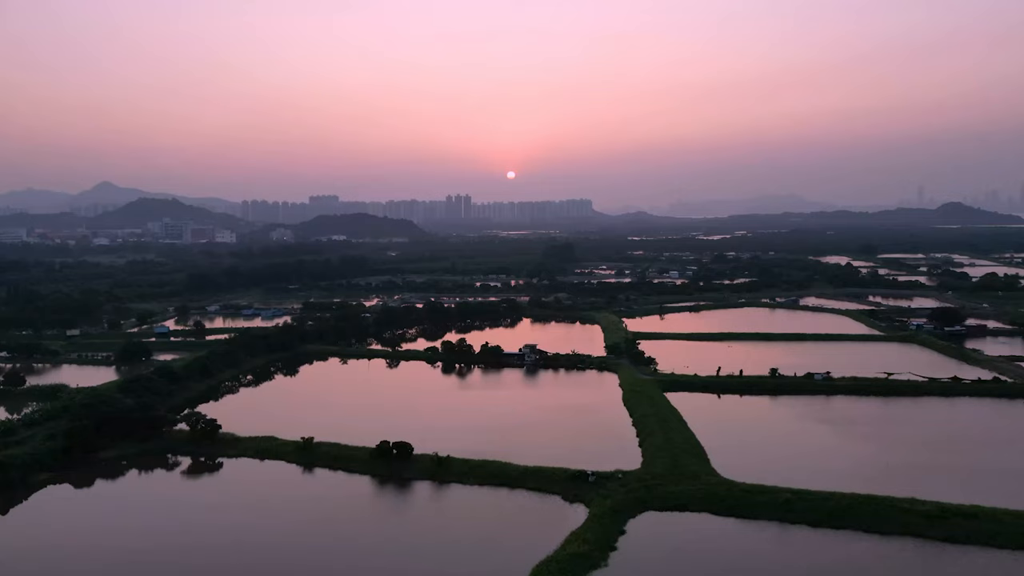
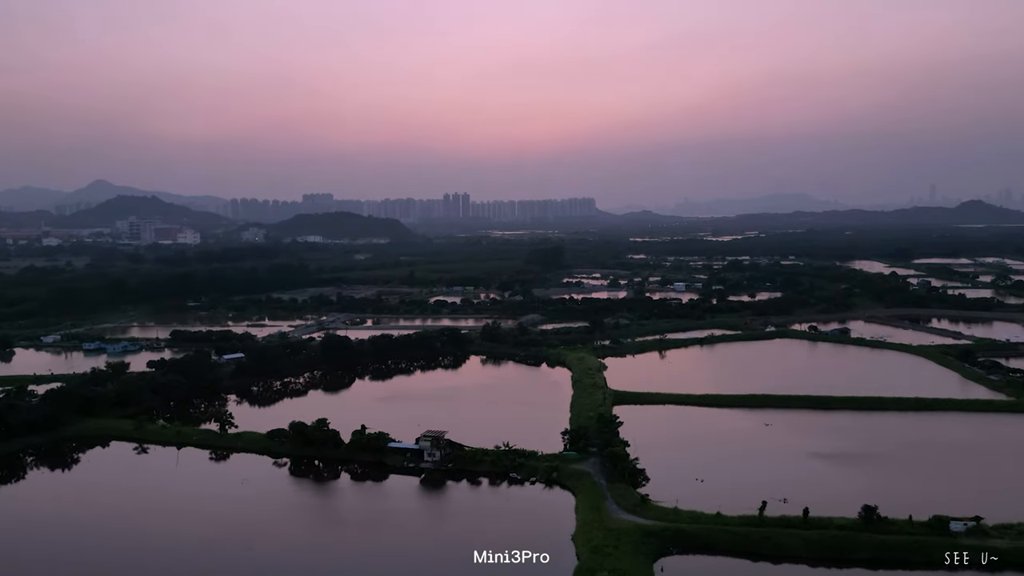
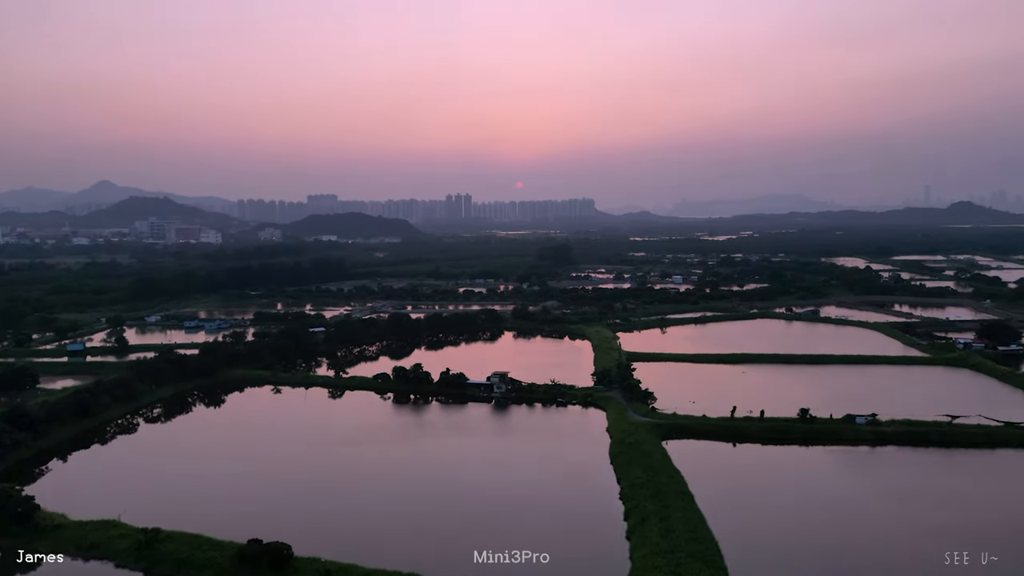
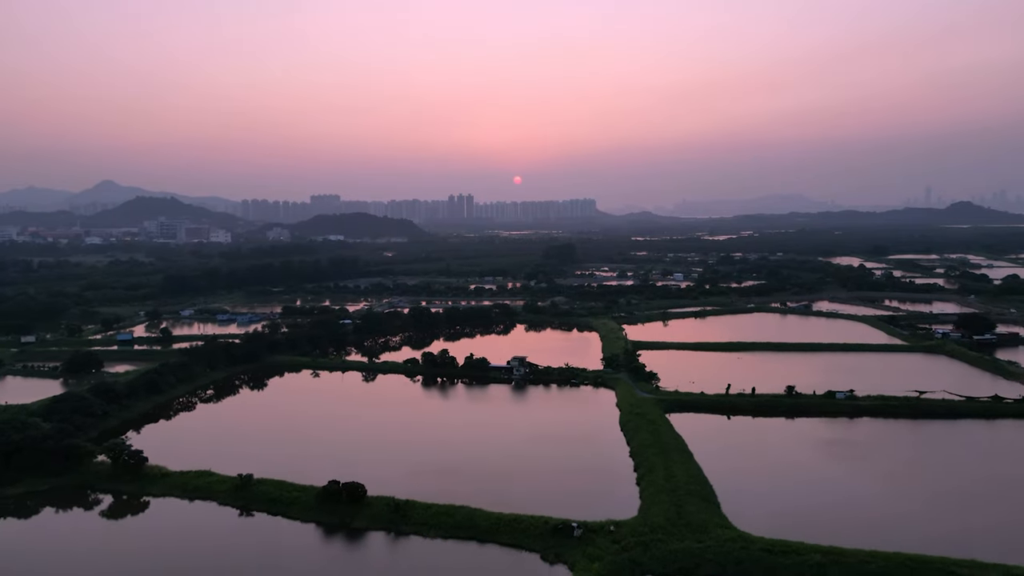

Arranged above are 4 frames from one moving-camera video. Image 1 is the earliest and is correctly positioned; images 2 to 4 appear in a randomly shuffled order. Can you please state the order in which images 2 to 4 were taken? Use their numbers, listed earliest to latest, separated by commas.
4, 3, 2
